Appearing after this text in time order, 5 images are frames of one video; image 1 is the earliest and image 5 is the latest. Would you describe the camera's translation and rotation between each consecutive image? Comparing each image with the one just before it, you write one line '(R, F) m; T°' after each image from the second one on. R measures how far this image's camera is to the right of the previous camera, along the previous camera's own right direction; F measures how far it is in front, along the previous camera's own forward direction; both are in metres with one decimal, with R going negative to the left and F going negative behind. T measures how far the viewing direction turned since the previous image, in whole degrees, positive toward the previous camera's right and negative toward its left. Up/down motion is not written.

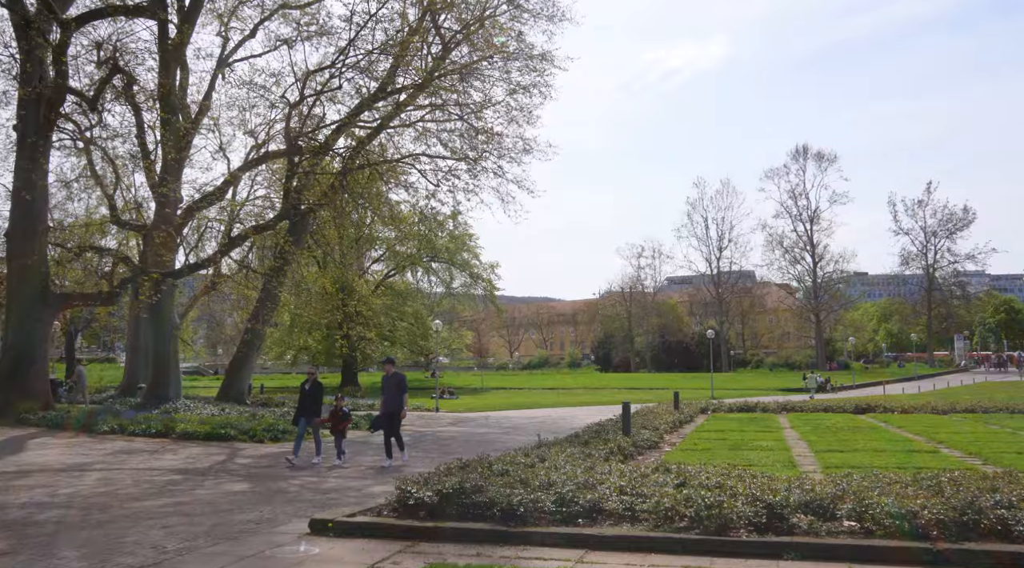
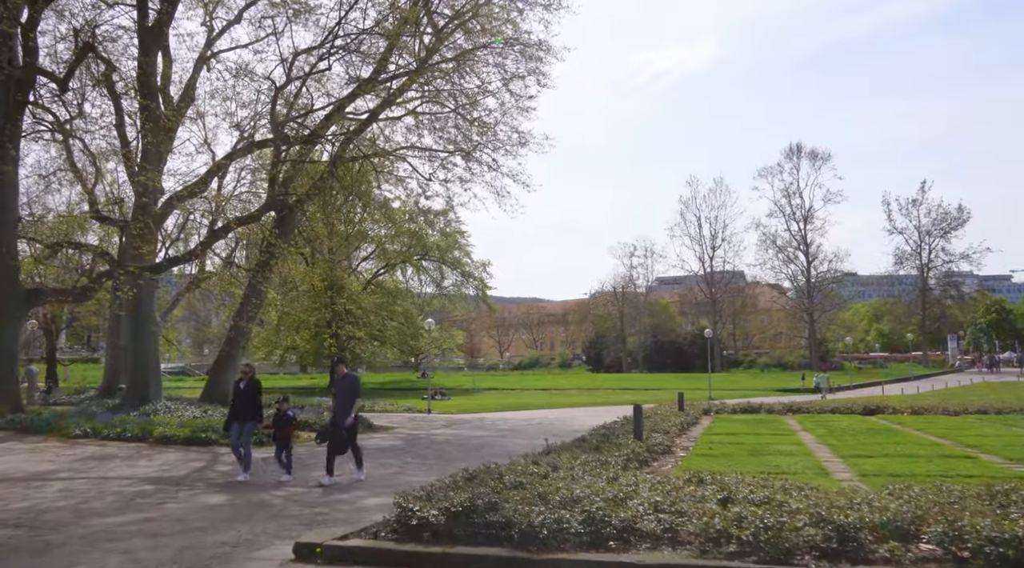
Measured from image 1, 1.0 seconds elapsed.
(-0.2, +0.9) m; +1°
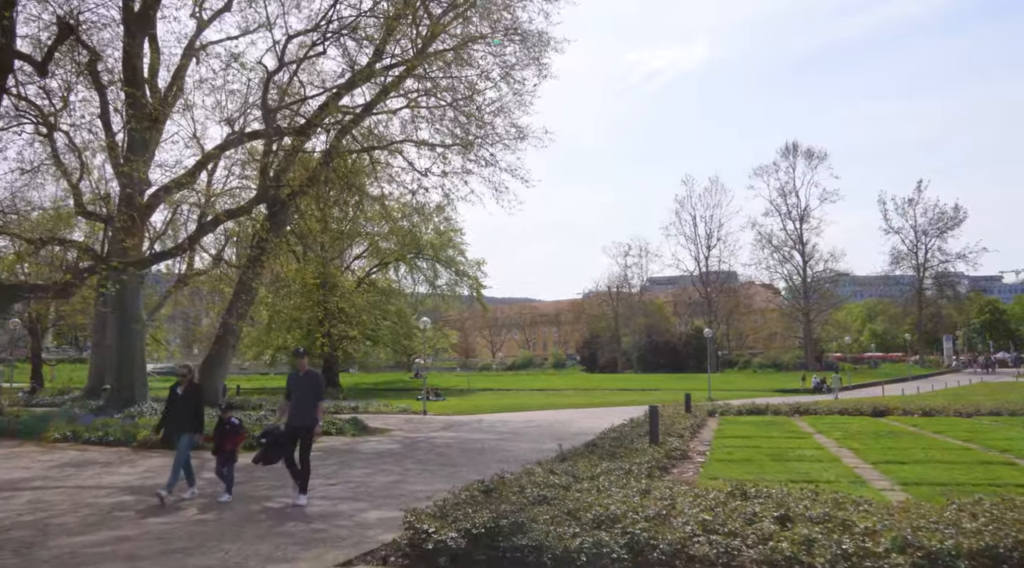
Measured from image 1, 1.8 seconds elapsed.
(-0.2, +0.7) m; +1°
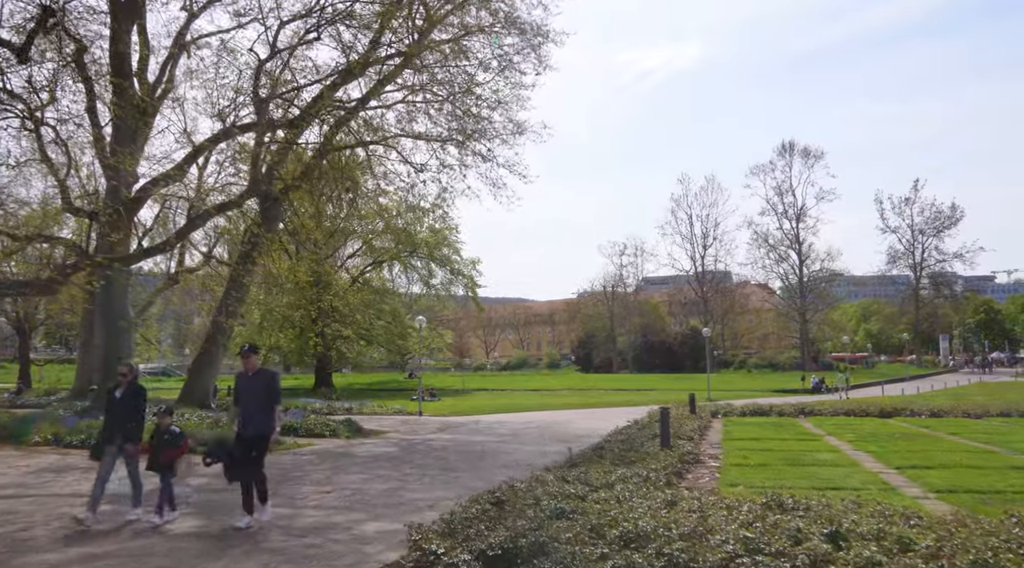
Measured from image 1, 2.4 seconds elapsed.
(-0.1, +0.6) m; 0°
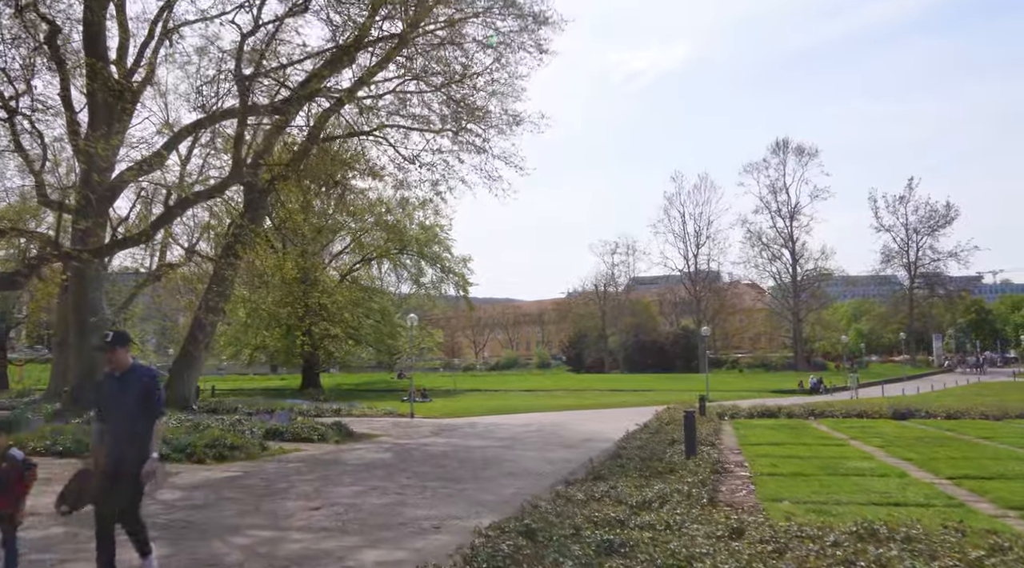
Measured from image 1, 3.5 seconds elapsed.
(-0.2, +1.0) m; +1°
